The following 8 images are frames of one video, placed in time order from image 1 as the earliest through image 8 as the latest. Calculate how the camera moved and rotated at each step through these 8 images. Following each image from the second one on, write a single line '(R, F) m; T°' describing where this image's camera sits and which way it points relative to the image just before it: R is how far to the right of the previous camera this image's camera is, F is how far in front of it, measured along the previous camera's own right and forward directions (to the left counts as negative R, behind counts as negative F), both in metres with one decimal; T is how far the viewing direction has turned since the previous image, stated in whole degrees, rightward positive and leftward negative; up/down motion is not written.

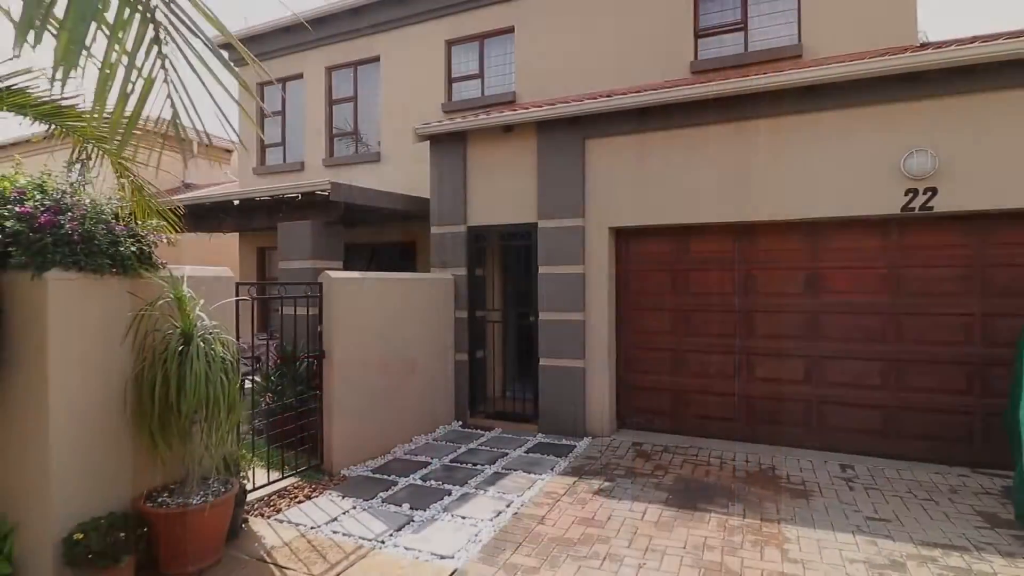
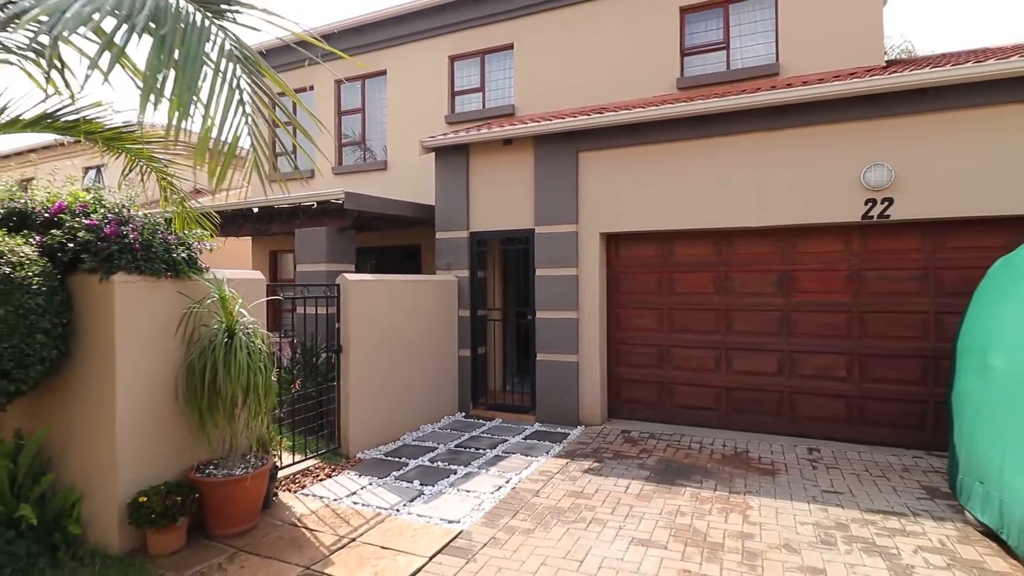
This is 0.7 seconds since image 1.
(0.0, -0.6) m; 0°
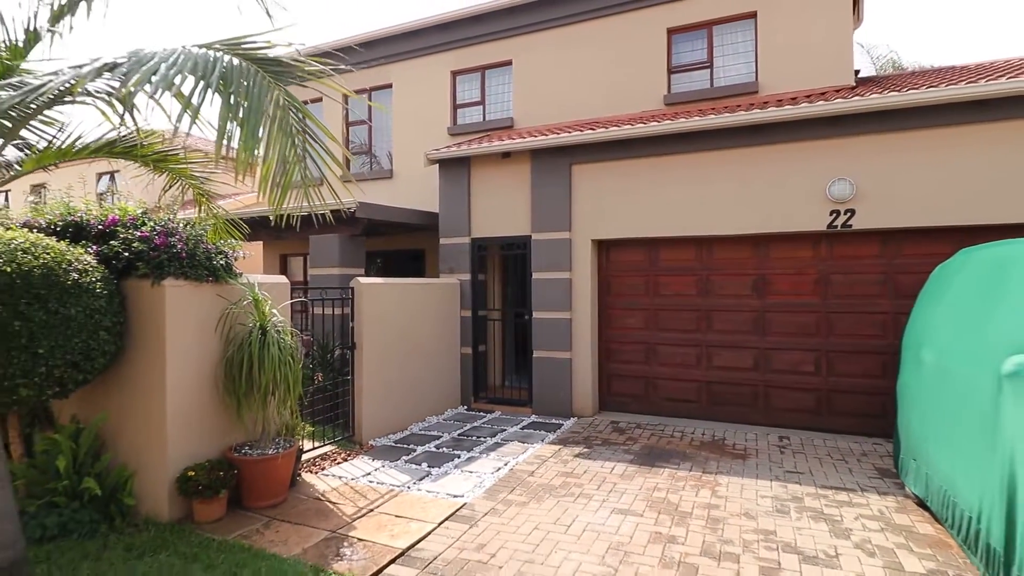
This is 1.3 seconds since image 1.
(0.0, -0.6) m; 0°
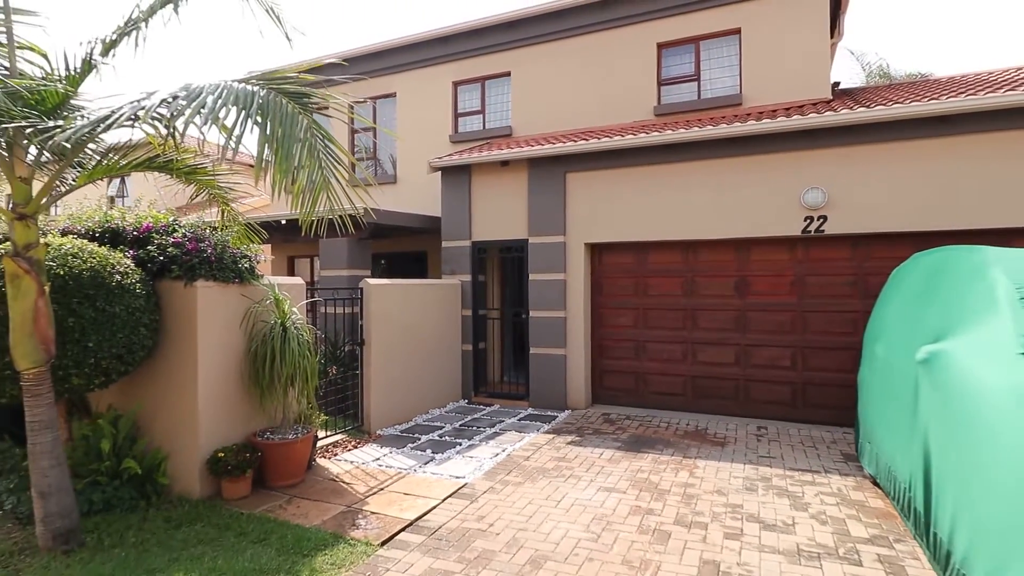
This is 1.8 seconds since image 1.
(0.0, -0.5) m; 0°
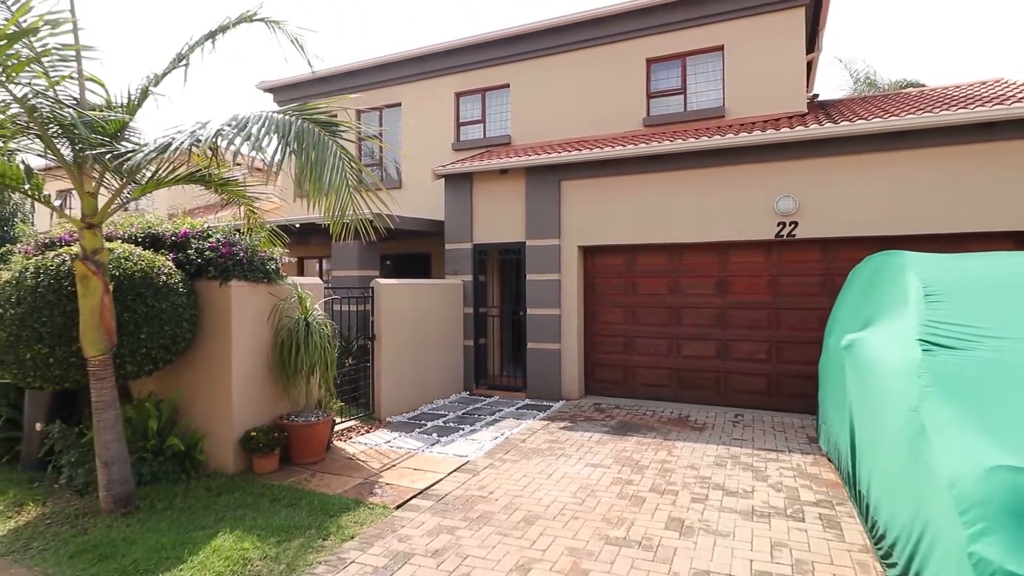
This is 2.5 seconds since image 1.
(0.0, -0.6) m; 0°
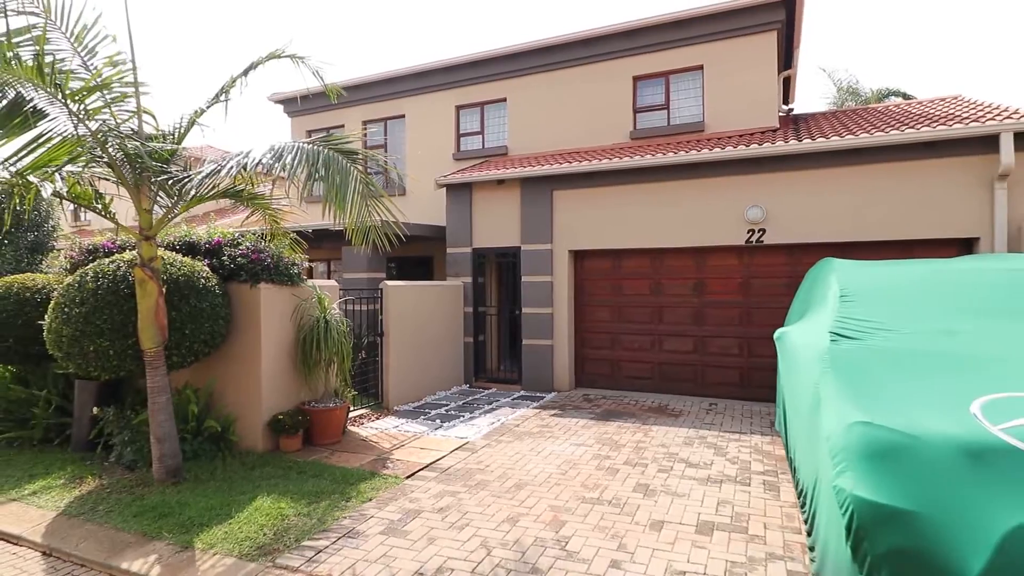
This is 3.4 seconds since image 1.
(+0.1, -0.8) m; 0°
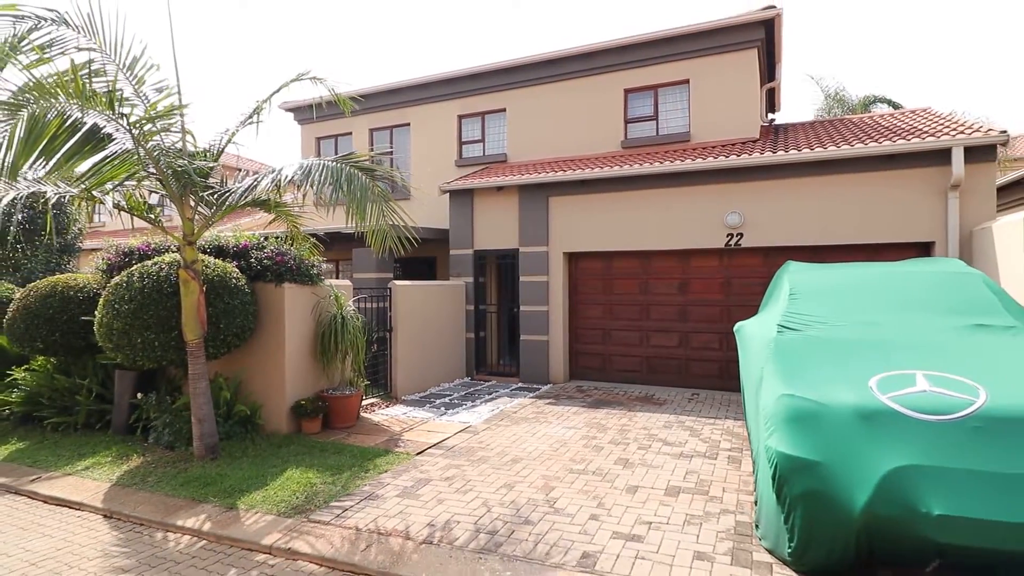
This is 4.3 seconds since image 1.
(0.0, -0.7) m; 0°
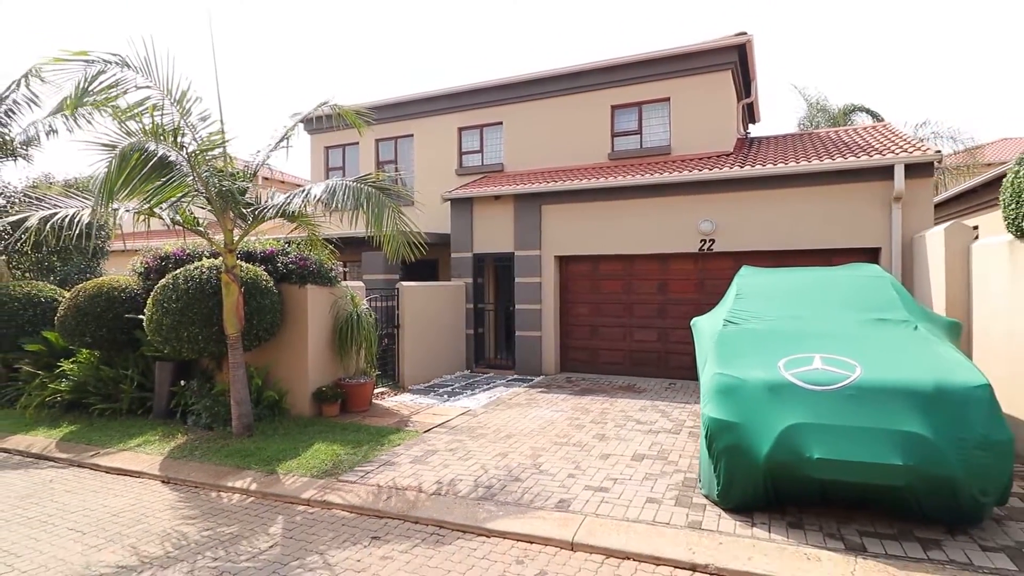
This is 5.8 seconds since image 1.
(+0.1, -1.0) m; 0°
